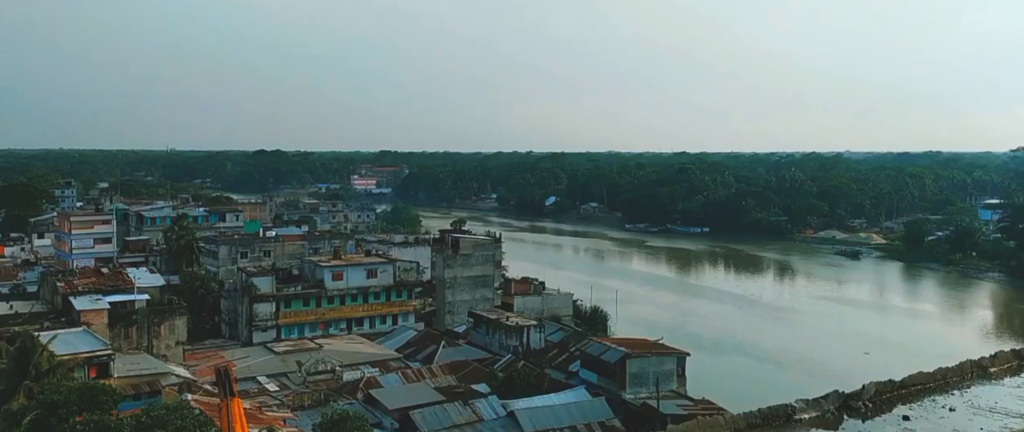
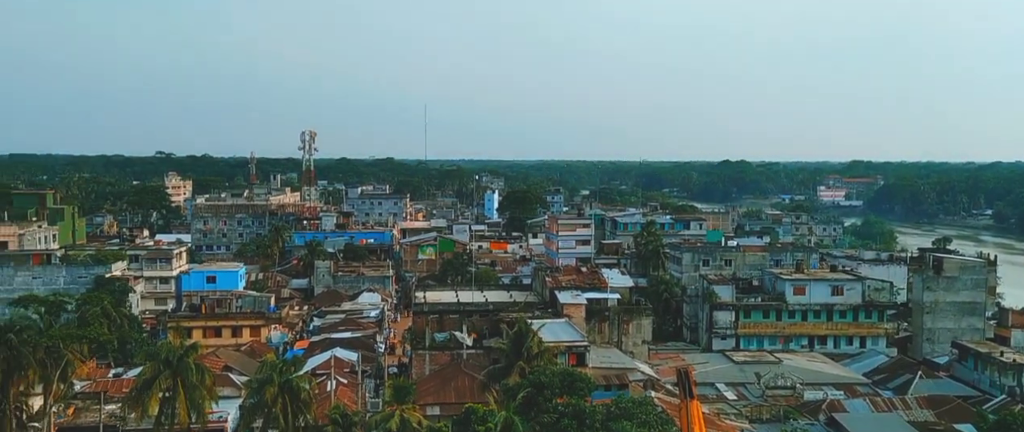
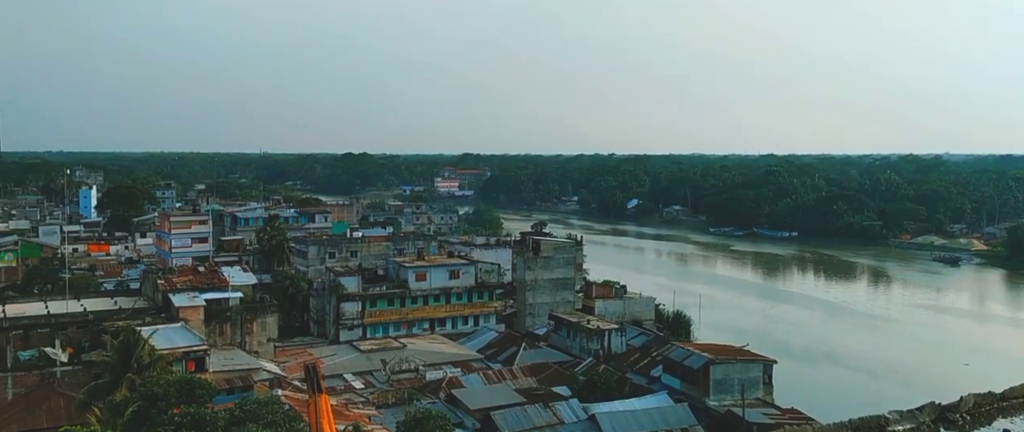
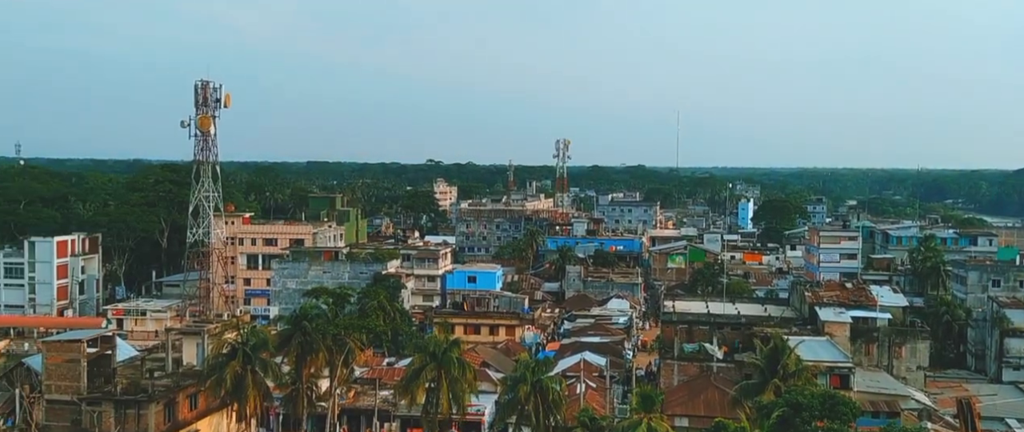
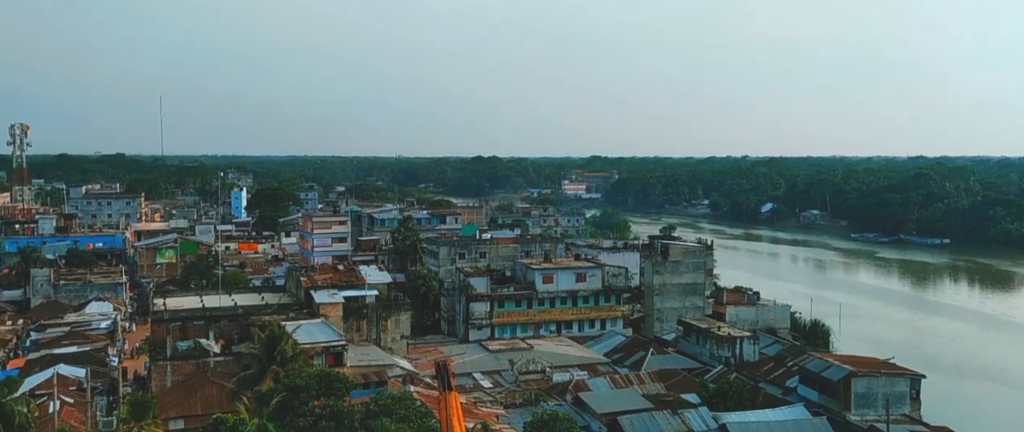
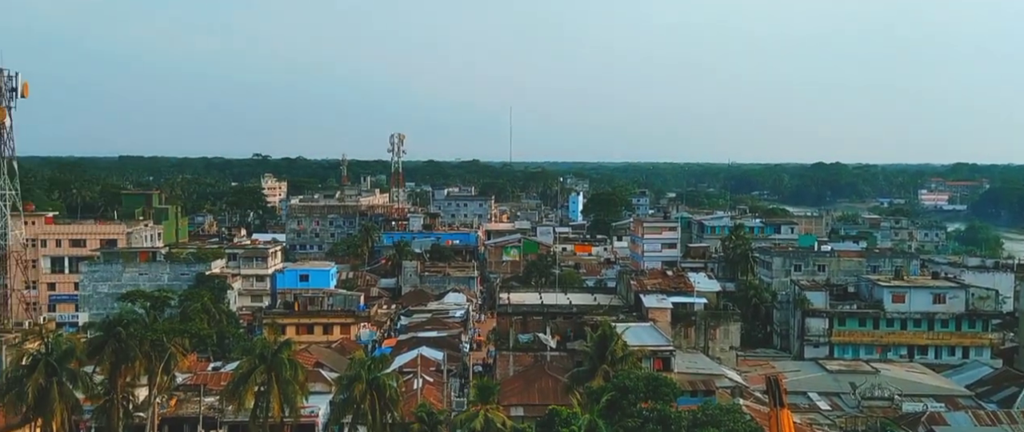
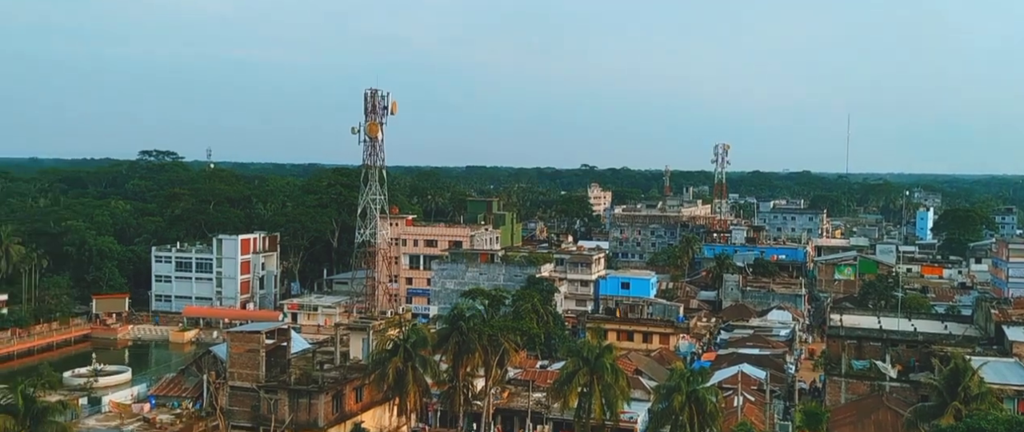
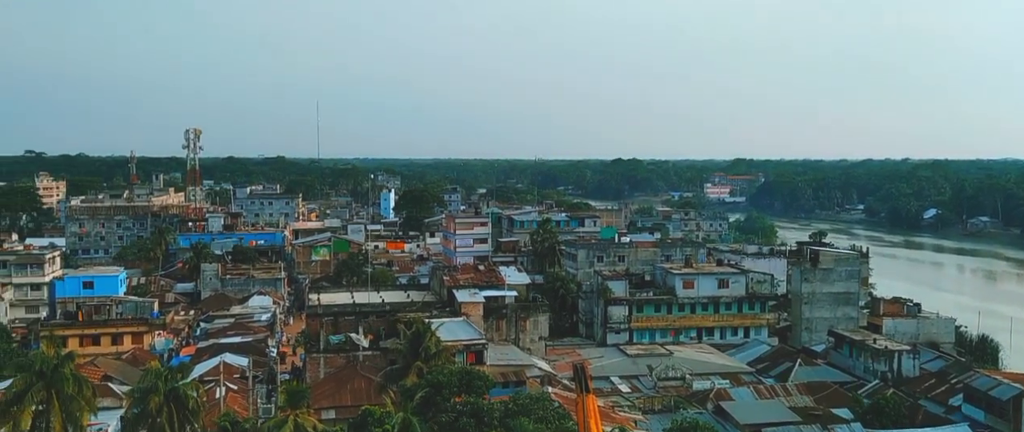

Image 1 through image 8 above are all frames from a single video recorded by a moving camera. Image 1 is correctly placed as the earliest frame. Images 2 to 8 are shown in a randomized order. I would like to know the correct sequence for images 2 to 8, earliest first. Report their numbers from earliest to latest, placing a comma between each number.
3, 5, 8, 2, 6, 4, 7
